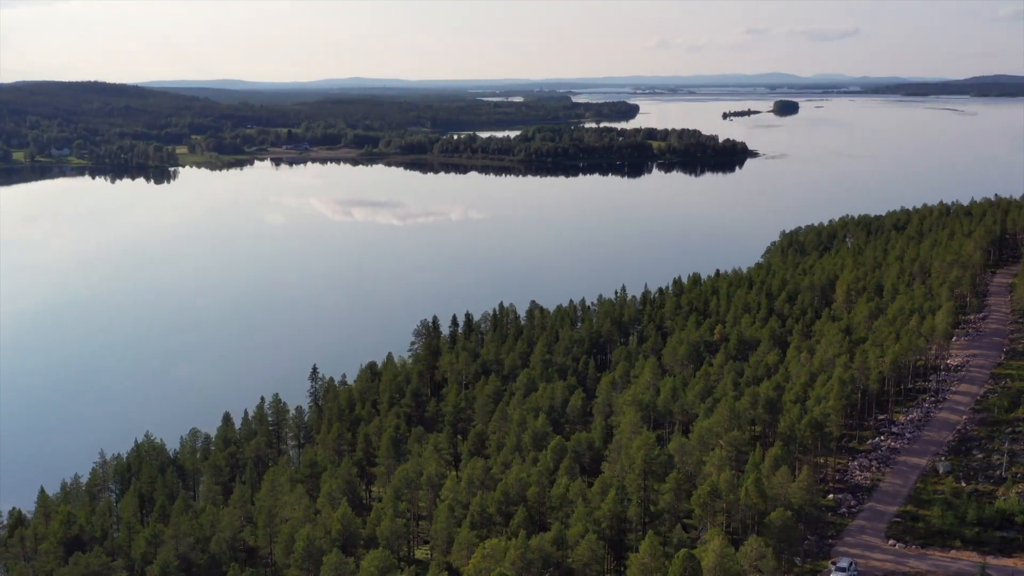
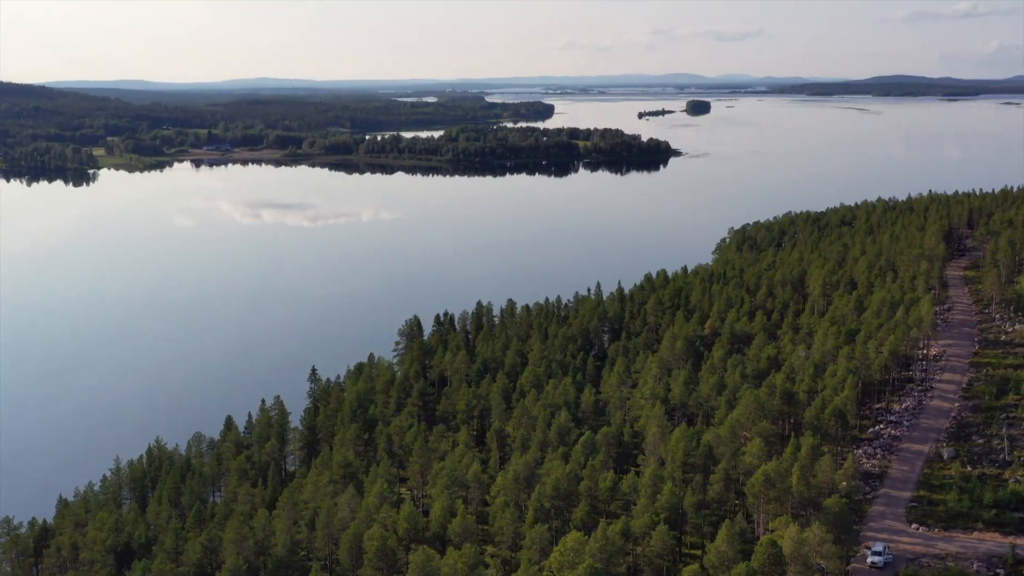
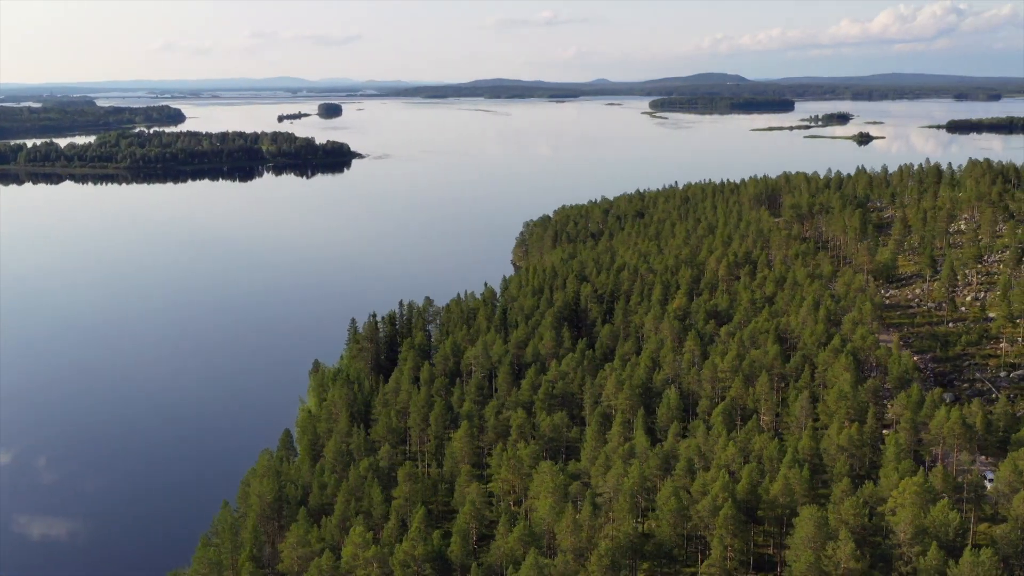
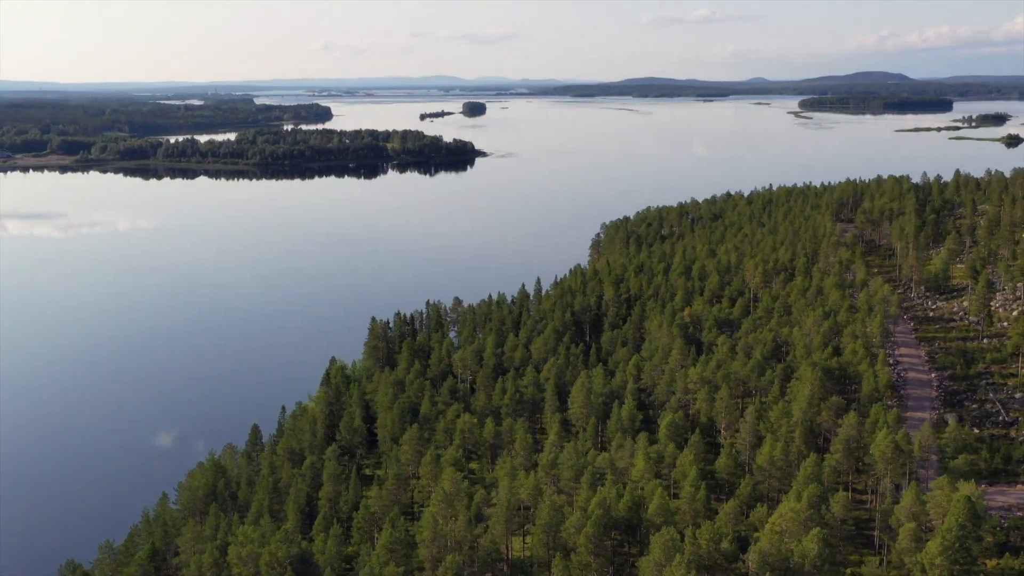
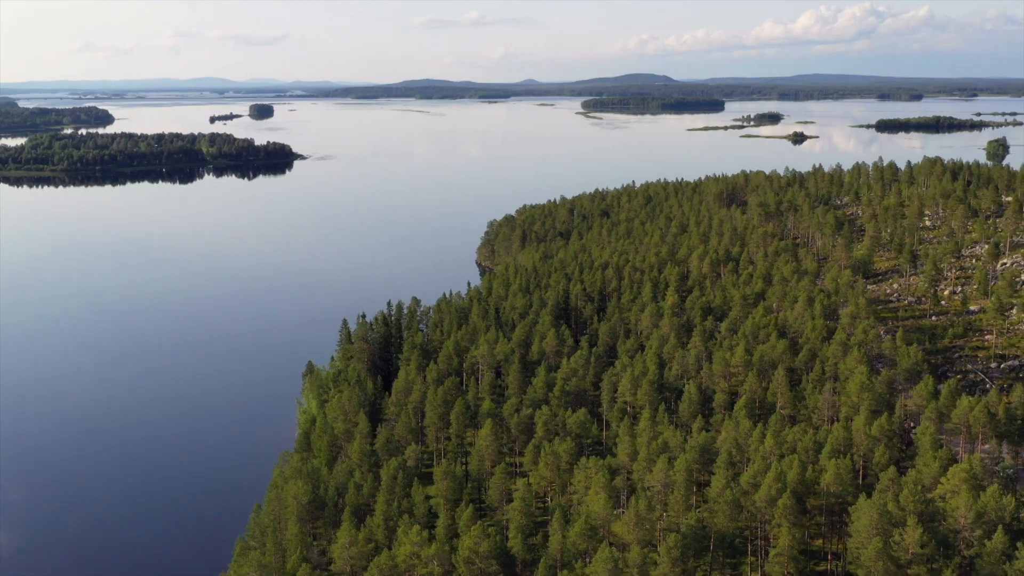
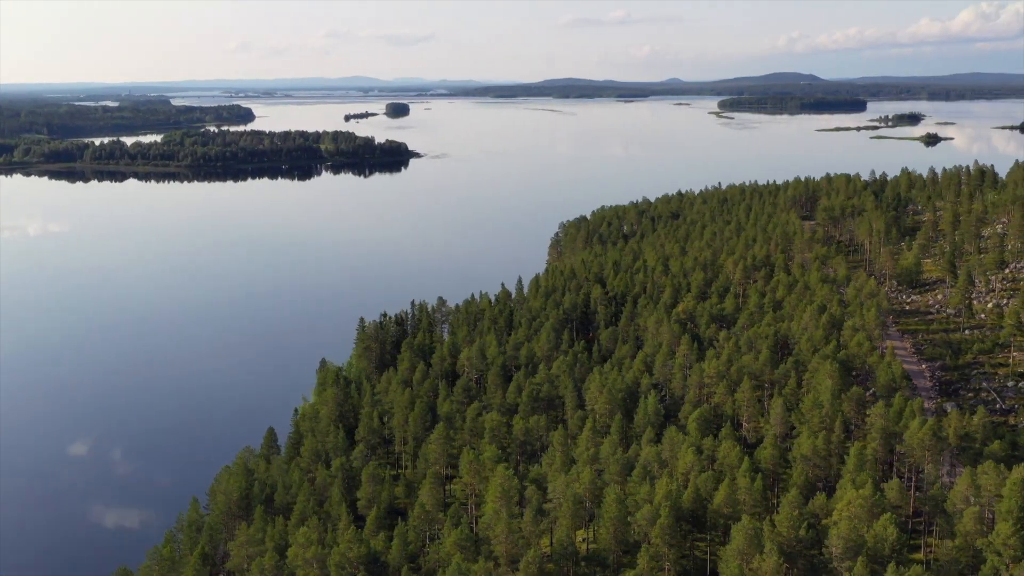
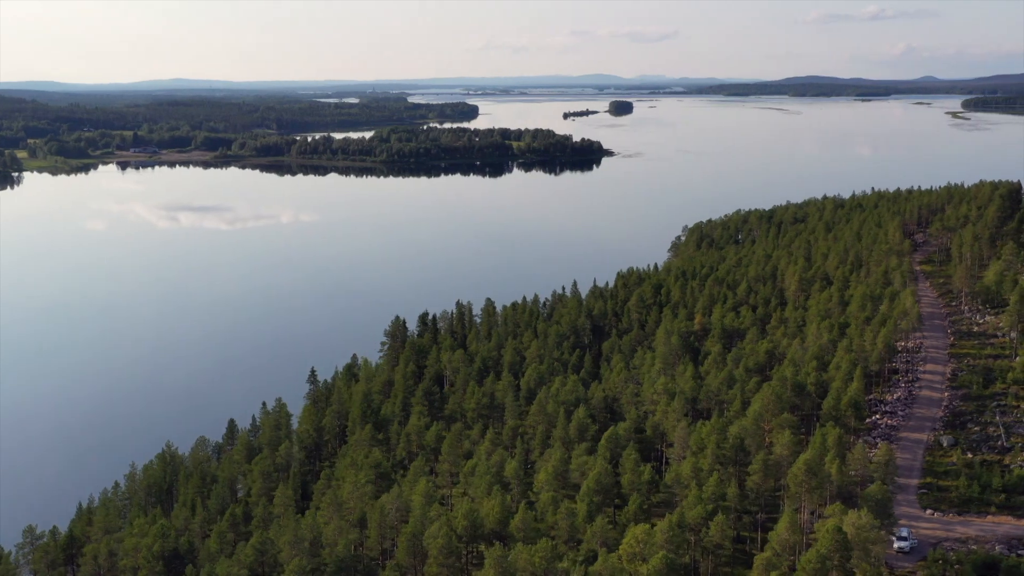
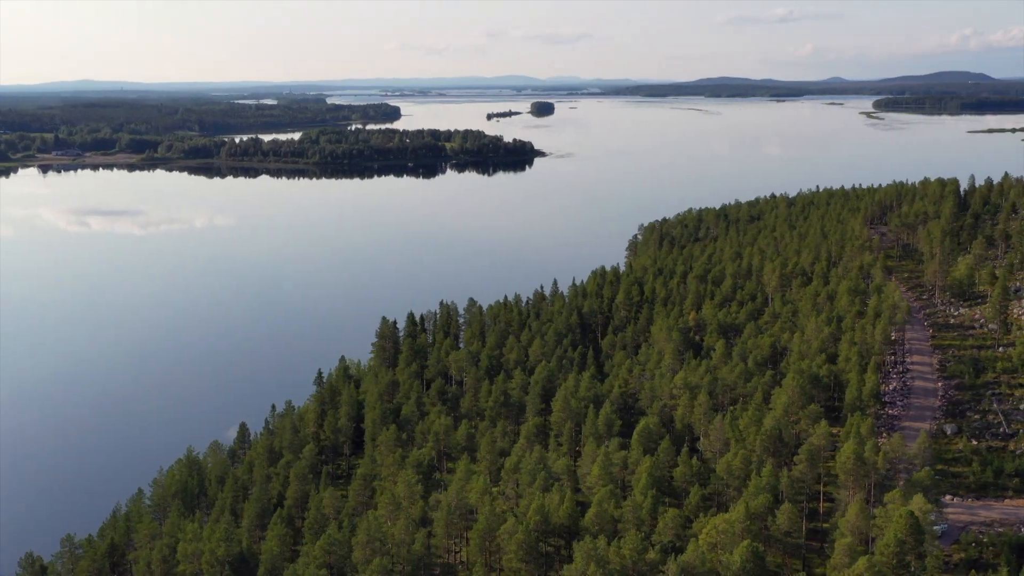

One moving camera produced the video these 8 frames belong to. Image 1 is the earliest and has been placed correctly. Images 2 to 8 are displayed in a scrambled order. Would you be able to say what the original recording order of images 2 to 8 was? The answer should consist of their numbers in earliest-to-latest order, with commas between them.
2, 7, 8, 4, 6, 3, 5
